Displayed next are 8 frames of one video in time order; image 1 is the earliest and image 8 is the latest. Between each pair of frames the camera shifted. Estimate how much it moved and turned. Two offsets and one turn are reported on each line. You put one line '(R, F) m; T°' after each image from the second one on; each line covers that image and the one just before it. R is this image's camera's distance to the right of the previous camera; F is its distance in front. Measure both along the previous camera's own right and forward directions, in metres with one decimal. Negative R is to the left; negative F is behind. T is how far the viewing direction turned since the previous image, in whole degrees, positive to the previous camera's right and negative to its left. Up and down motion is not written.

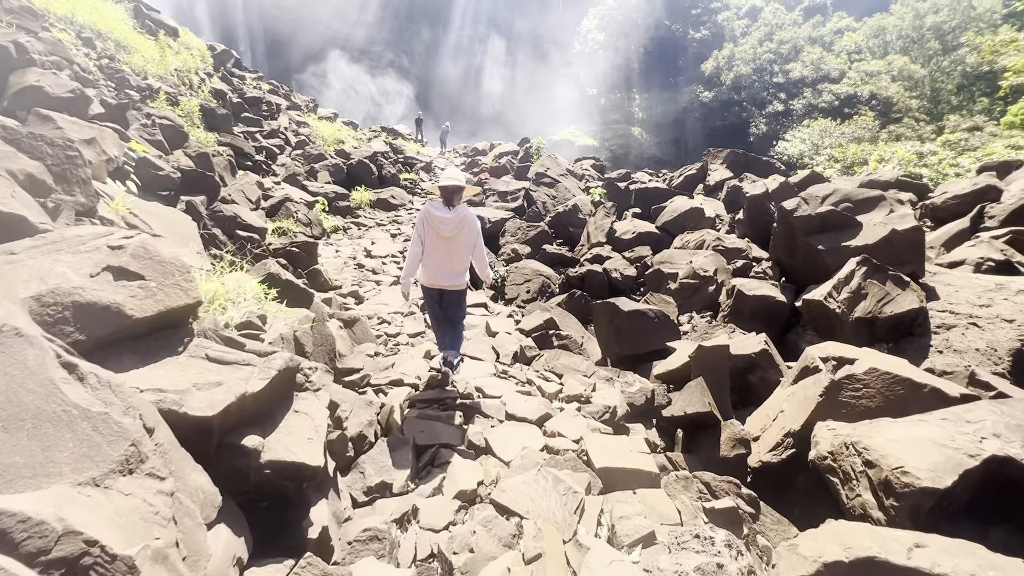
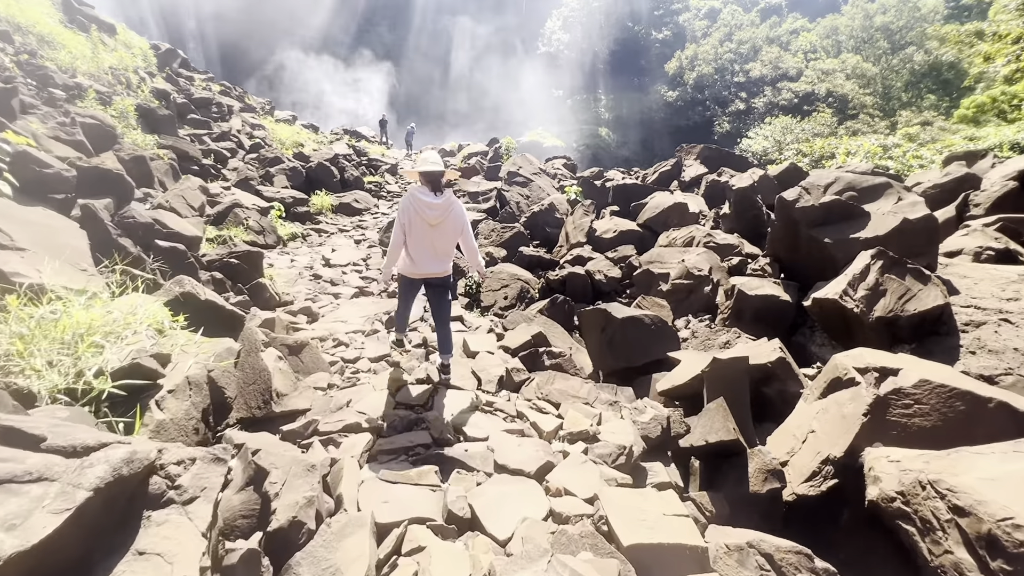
(-0.1, +0.7) m; +3°
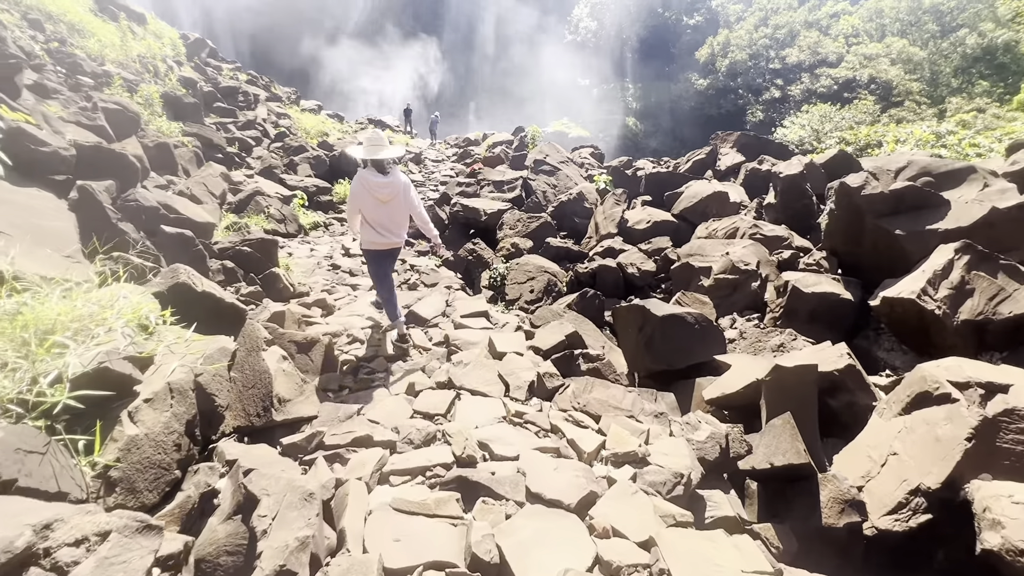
(-0.1, +0.4) m; -3°
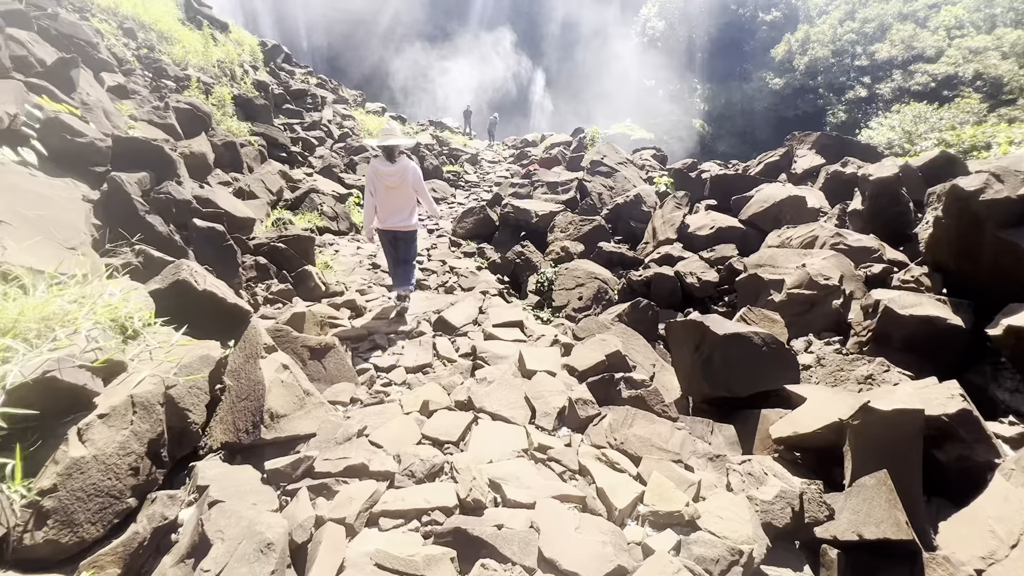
(+0.1, +0.4) m; -7°
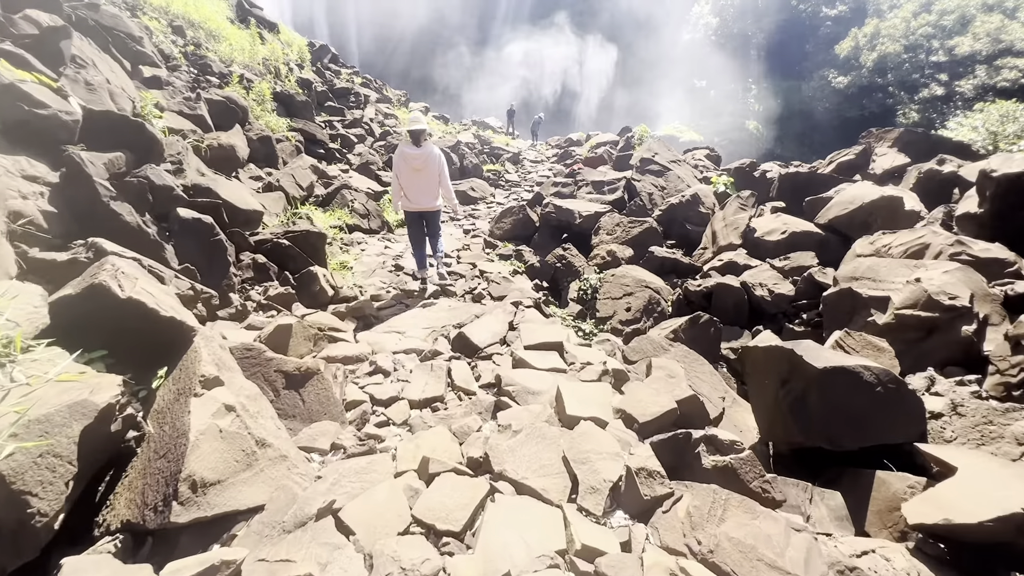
(0.0, +0.8) m; -5°
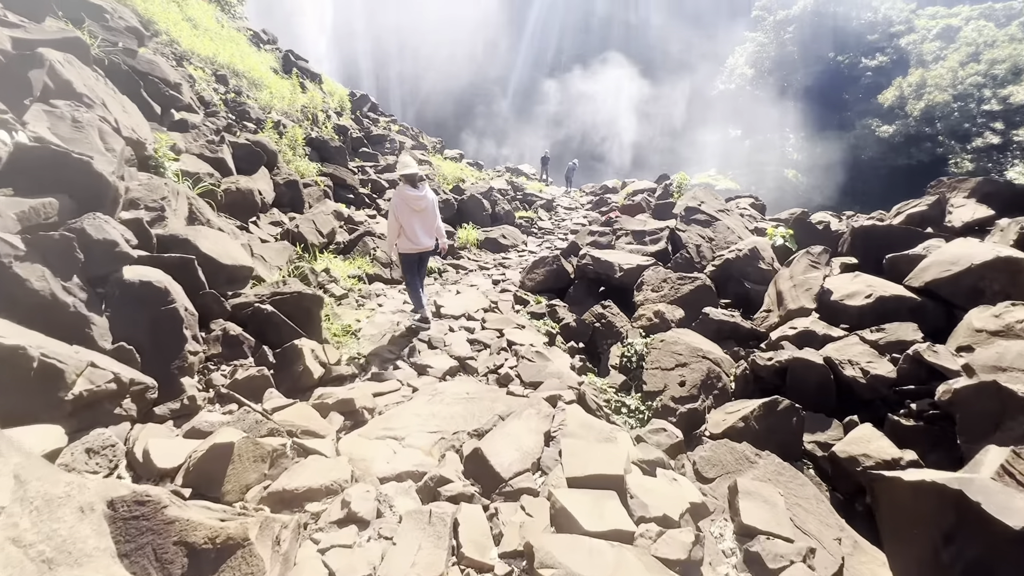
(-0.1, +0.9) m; -4°
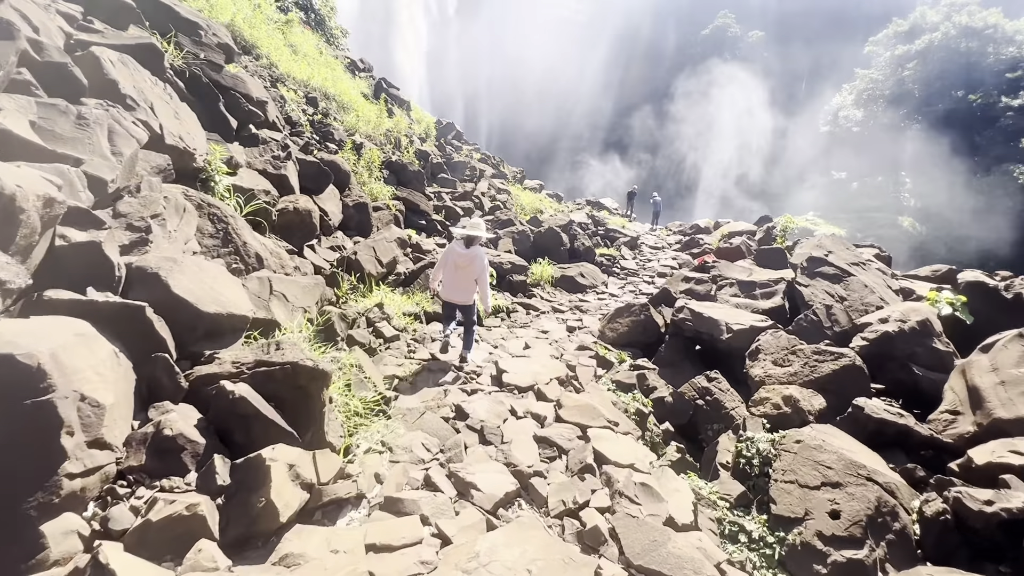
(-0.2, +1.3) m; -9°
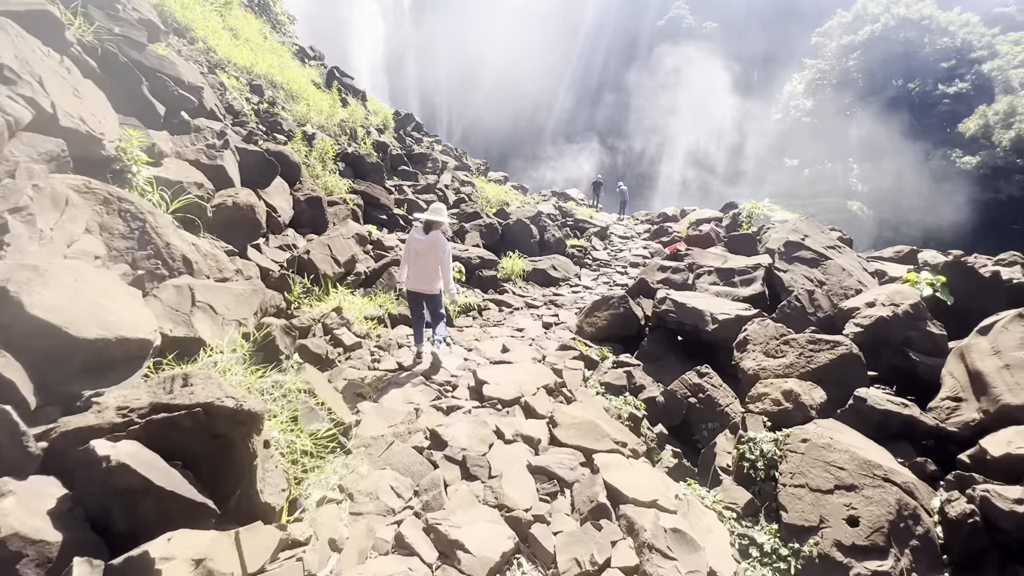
(-0.1, +0.6) m; +4°
